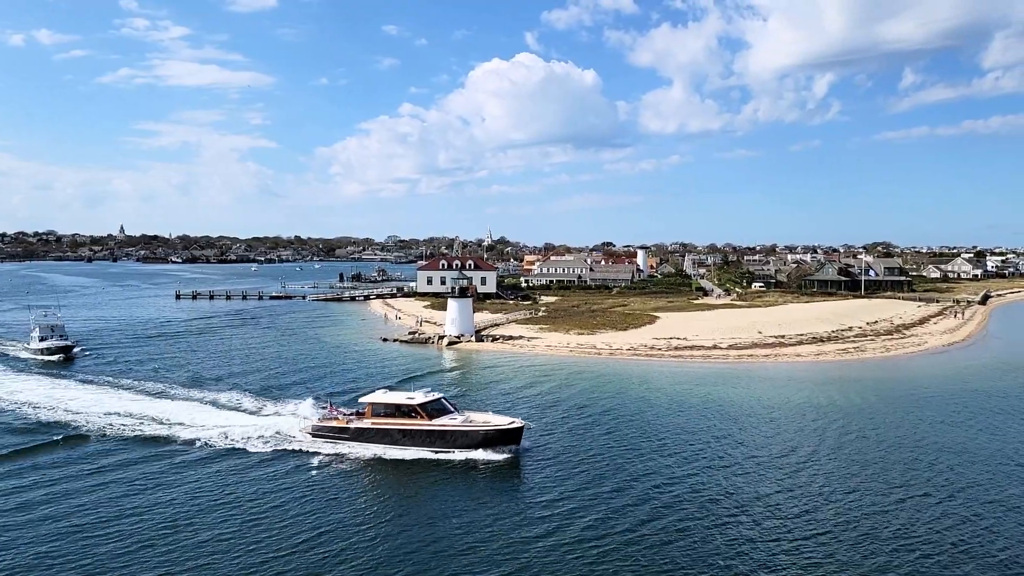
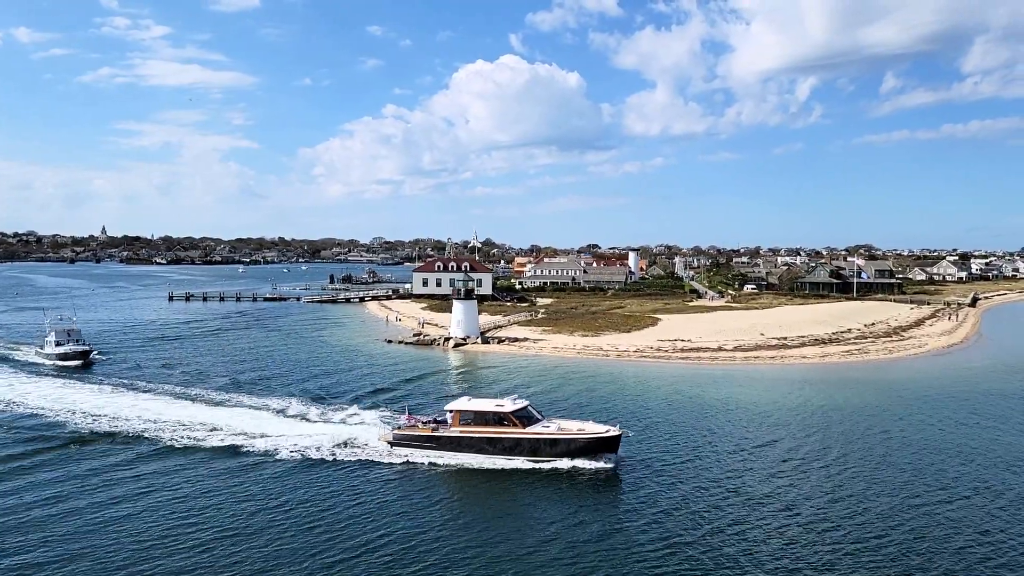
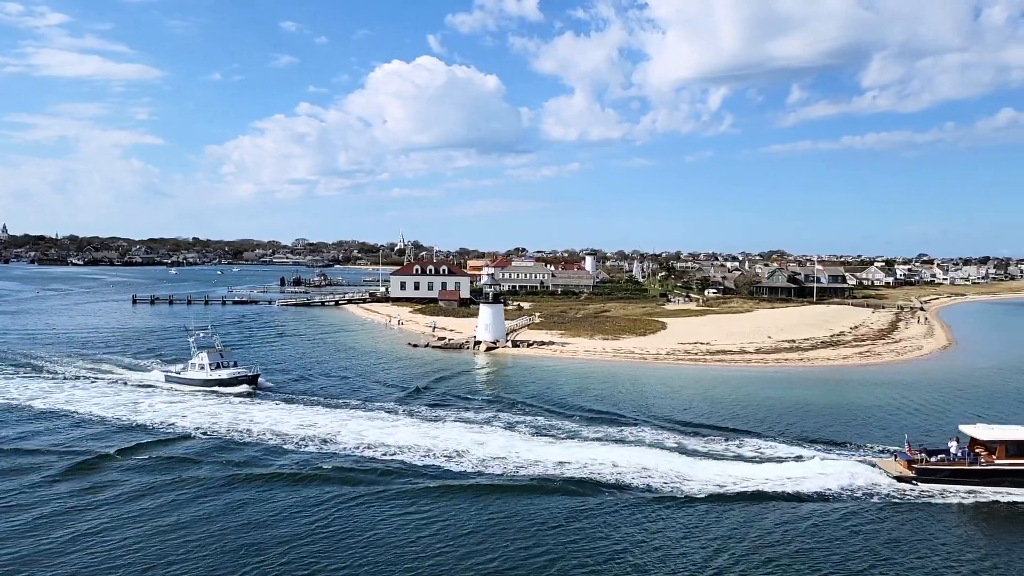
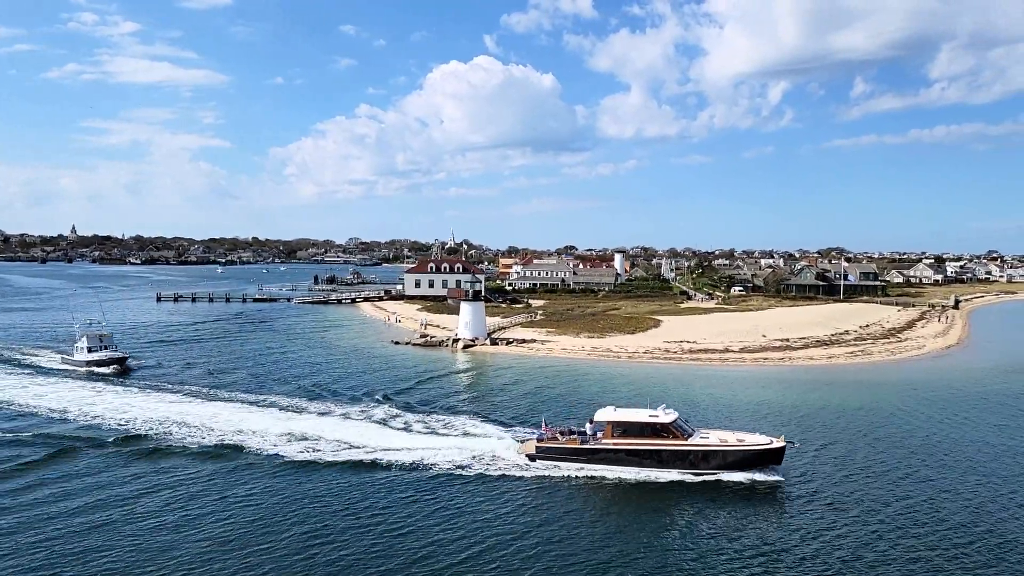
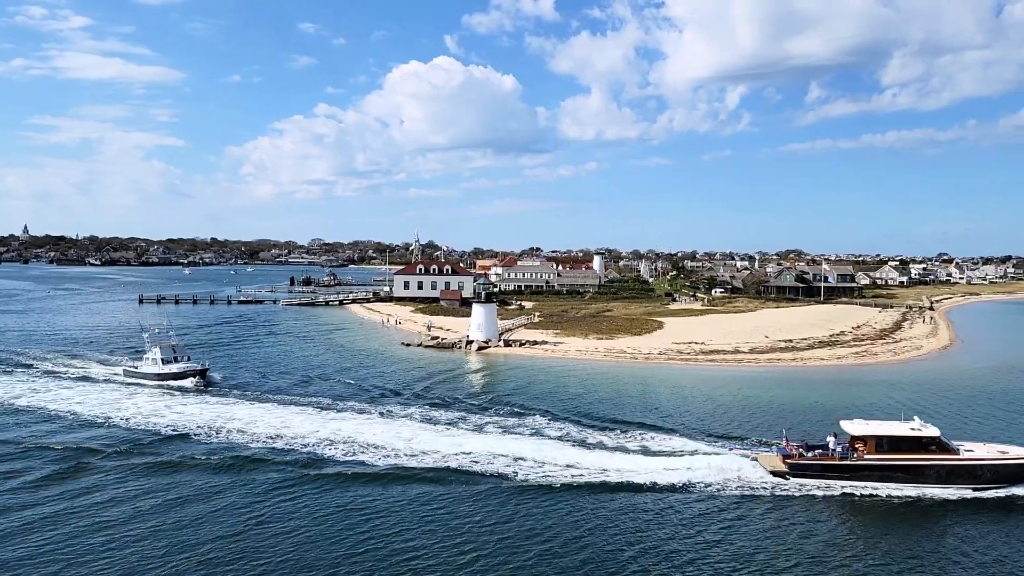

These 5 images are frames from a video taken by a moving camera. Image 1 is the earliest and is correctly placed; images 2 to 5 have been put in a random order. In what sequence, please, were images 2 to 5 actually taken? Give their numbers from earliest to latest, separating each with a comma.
2, 4, 5, 3
